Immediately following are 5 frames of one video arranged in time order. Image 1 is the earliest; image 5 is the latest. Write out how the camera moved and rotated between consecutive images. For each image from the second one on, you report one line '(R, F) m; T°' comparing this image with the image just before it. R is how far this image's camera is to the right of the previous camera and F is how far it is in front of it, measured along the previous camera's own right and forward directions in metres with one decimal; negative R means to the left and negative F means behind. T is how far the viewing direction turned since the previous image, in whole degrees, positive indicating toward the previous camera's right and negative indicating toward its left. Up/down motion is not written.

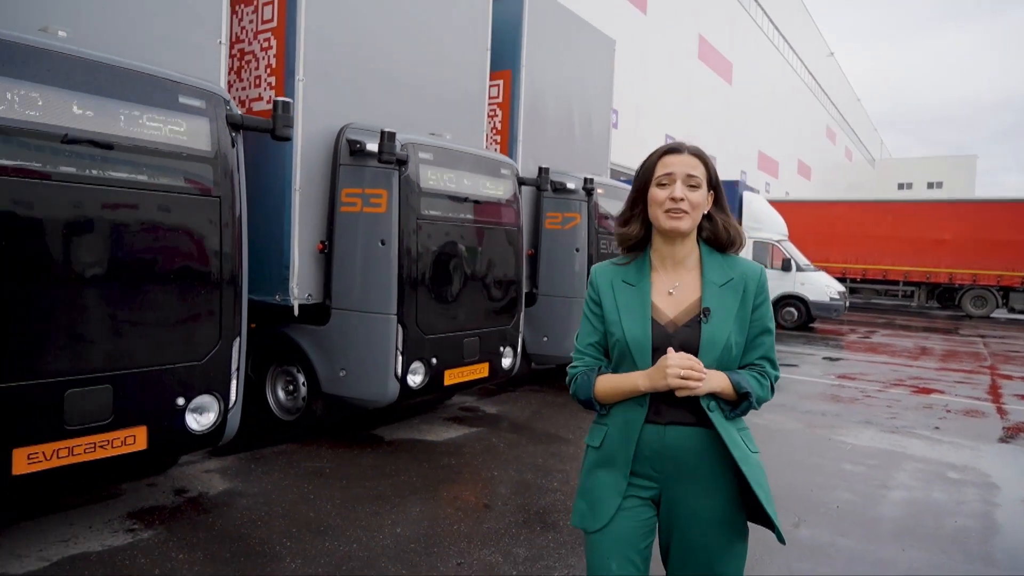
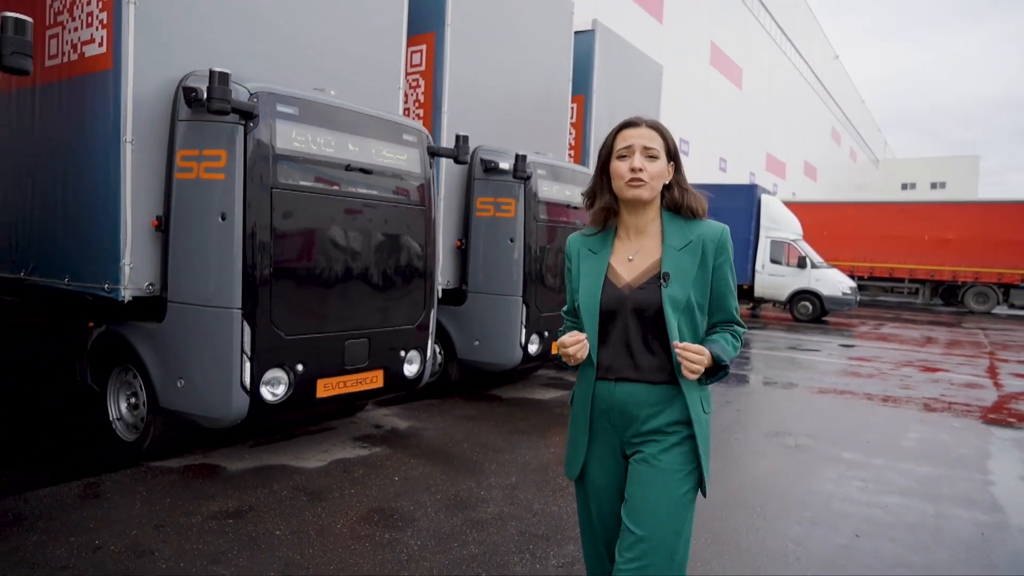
(-0.9, -1.4) m; 0°
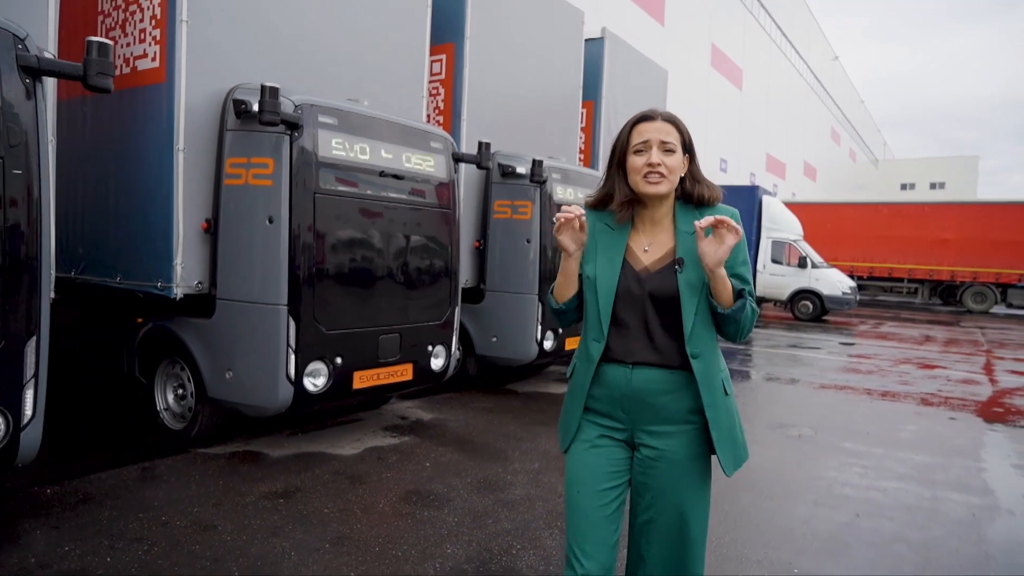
(-0.2, -0.3) m; 0°
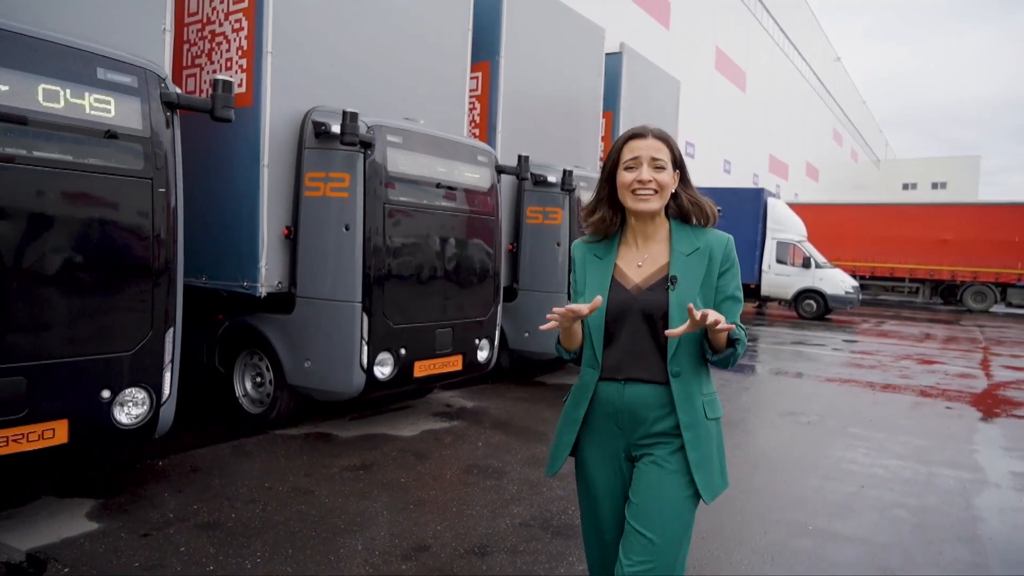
(-0.3, -0.6) m; 0°
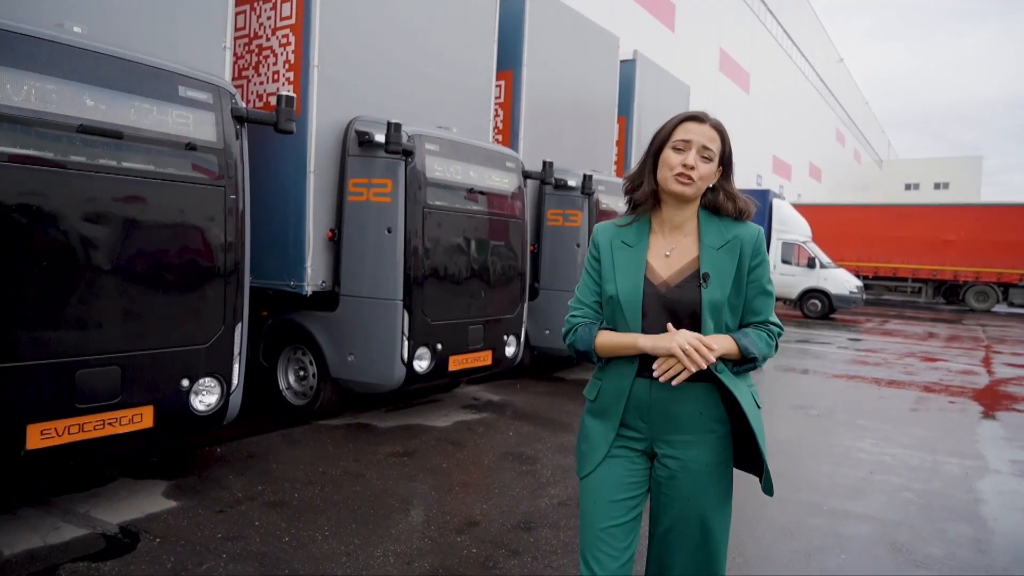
(-0.2, -0.3) m; 0°
